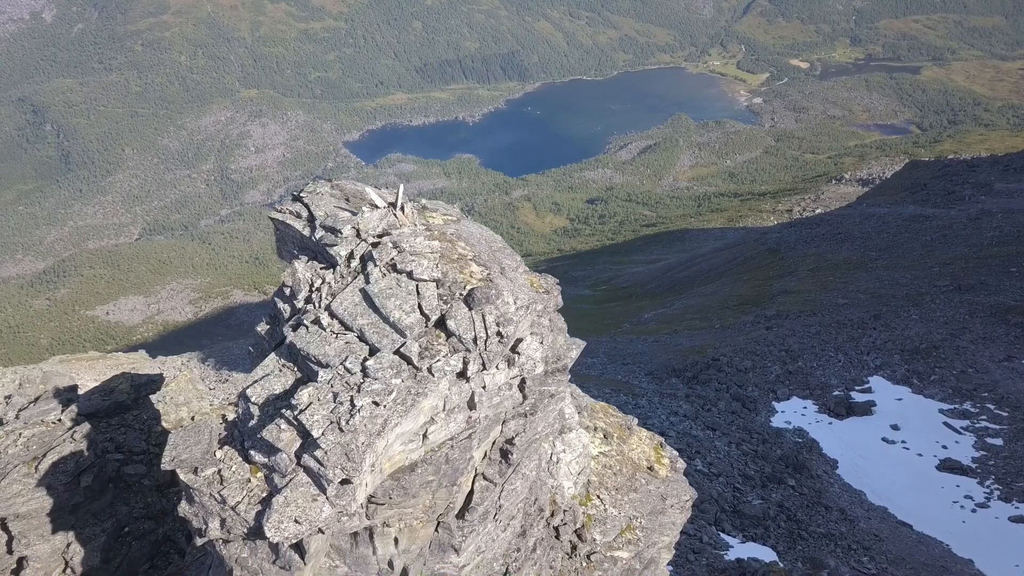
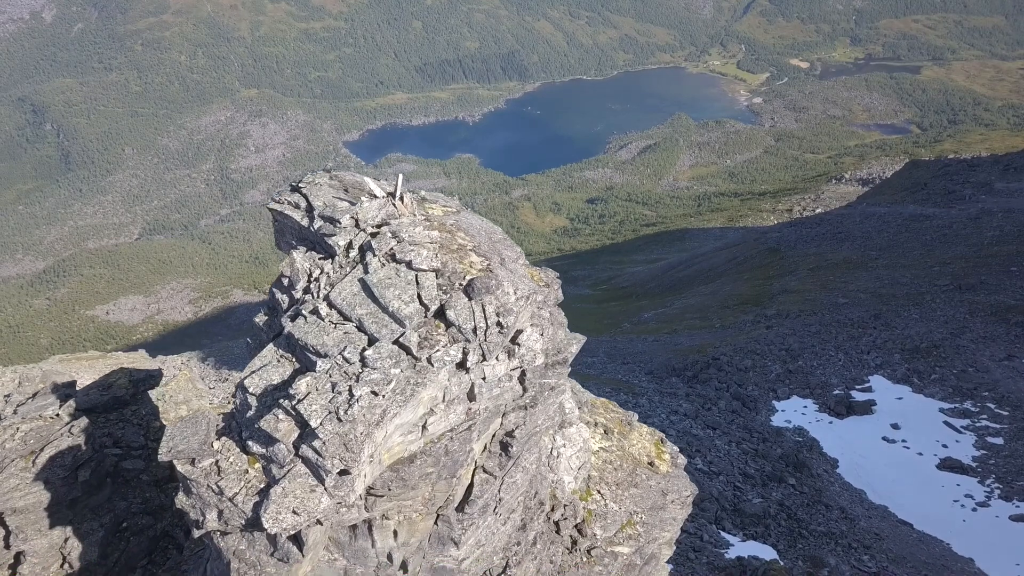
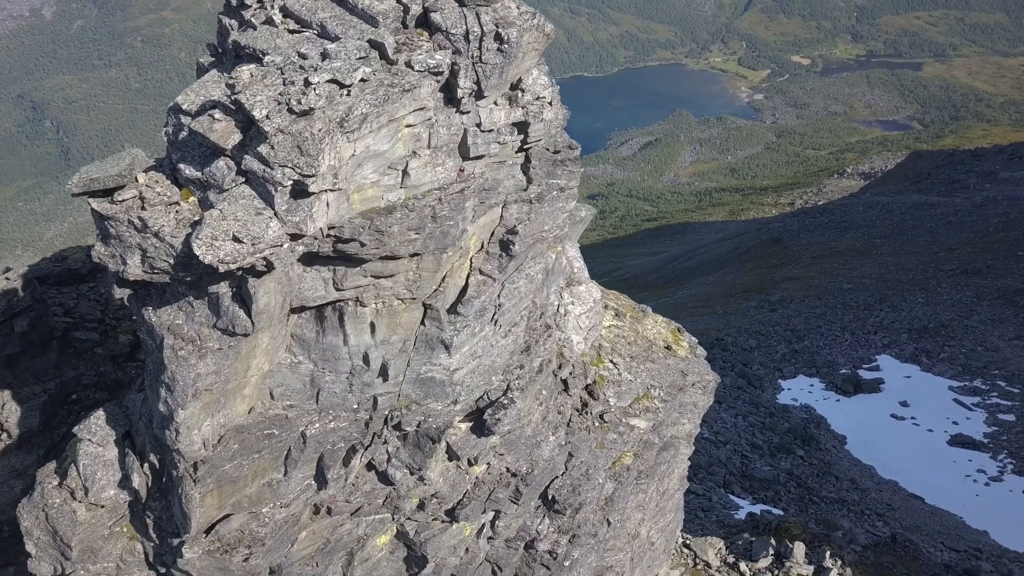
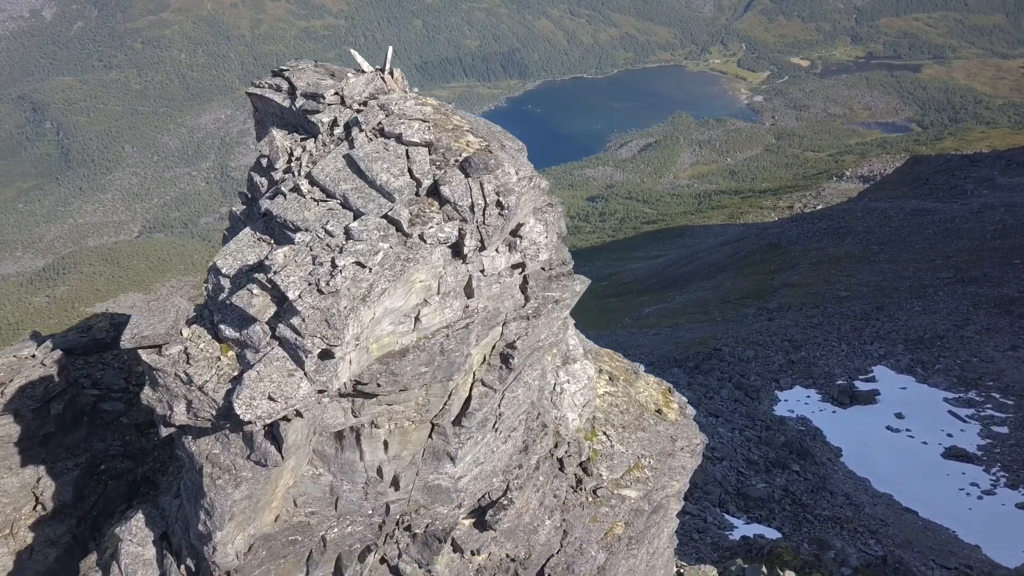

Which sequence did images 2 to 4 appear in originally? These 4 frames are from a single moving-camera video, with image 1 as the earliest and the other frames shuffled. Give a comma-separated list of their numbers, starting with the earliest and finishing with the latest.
2, 4, 3
